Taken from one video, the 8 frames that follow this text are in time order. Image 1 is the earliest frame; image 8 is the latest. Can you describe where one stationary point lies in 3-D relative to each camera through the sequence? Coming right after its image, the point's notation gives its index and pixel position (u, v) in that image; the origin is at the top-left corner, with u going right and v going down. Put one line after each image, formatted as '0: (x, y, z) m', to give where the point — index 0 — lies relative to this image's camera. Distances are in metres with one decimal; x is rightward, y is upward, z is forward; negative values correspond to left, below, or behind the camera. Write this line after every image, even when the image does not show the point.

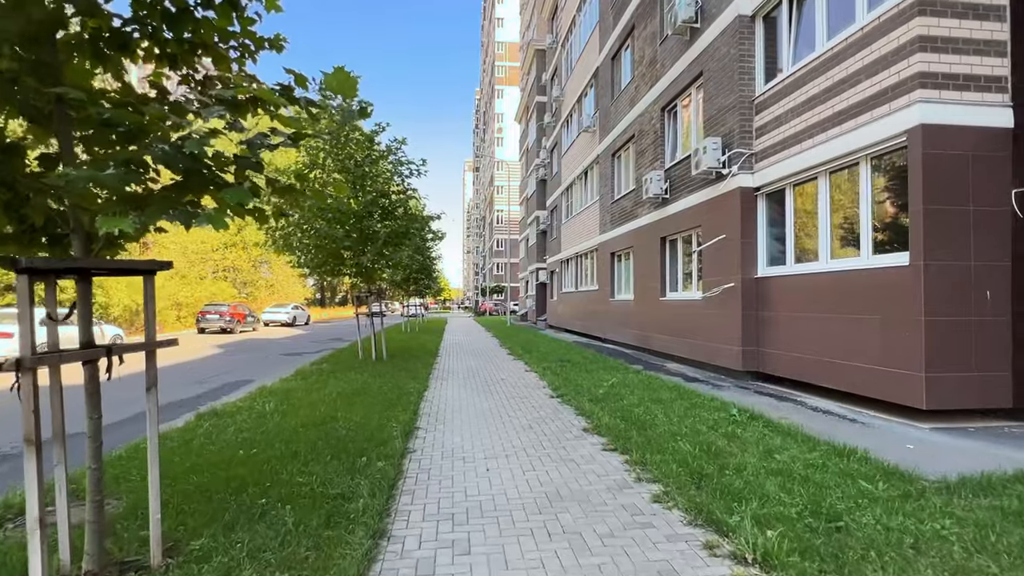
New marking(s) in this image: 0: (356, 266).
0: (-3.9, +0.5, +13.1) m
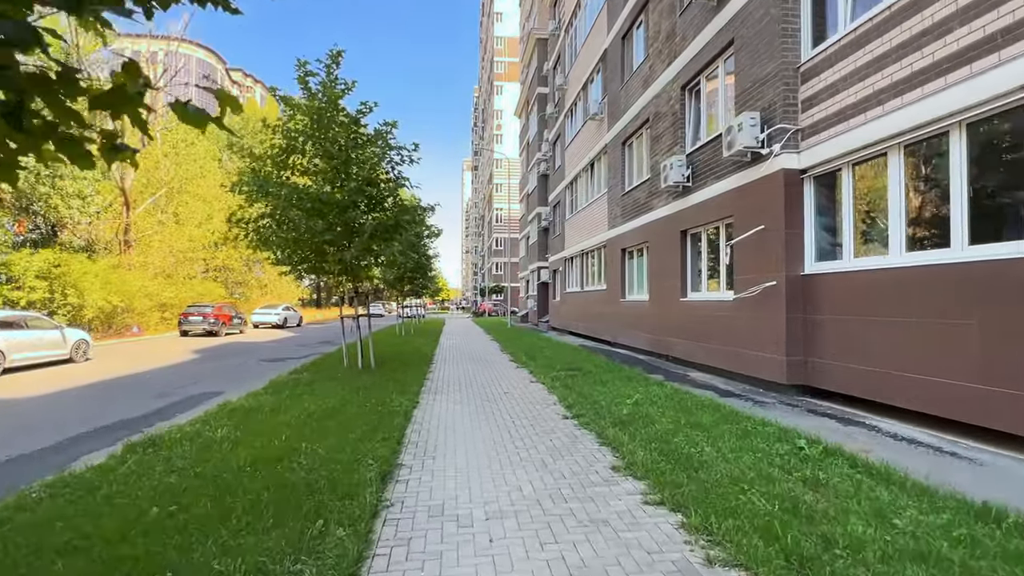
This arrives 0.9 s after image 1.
0: (-3.8, +0.5, +11.7) m
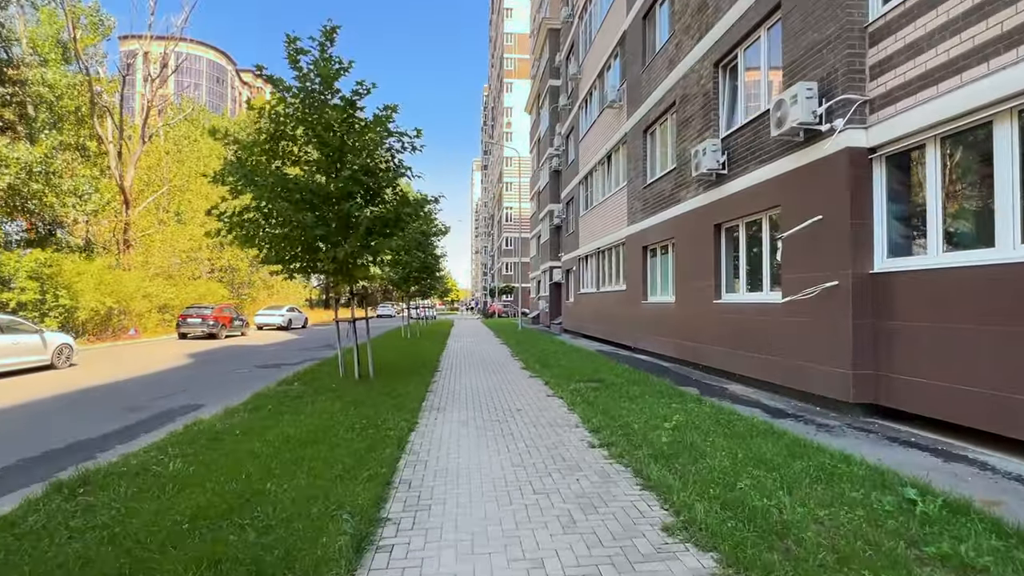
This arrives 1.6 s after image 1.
0: (-3.6, +0.5, +10.5) m
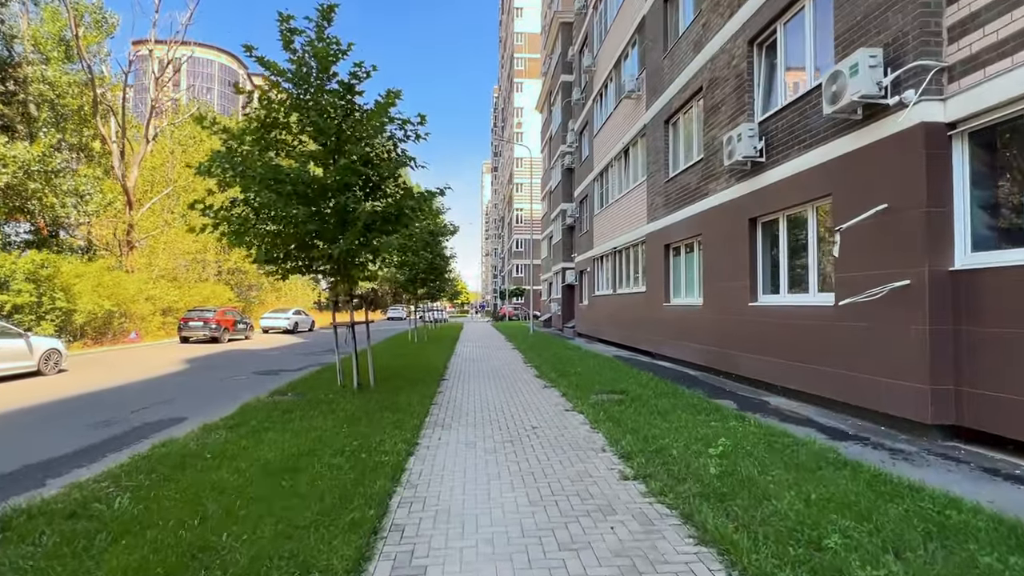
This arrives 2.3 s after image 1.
0: (-3.3, +0.5, +9.6) m
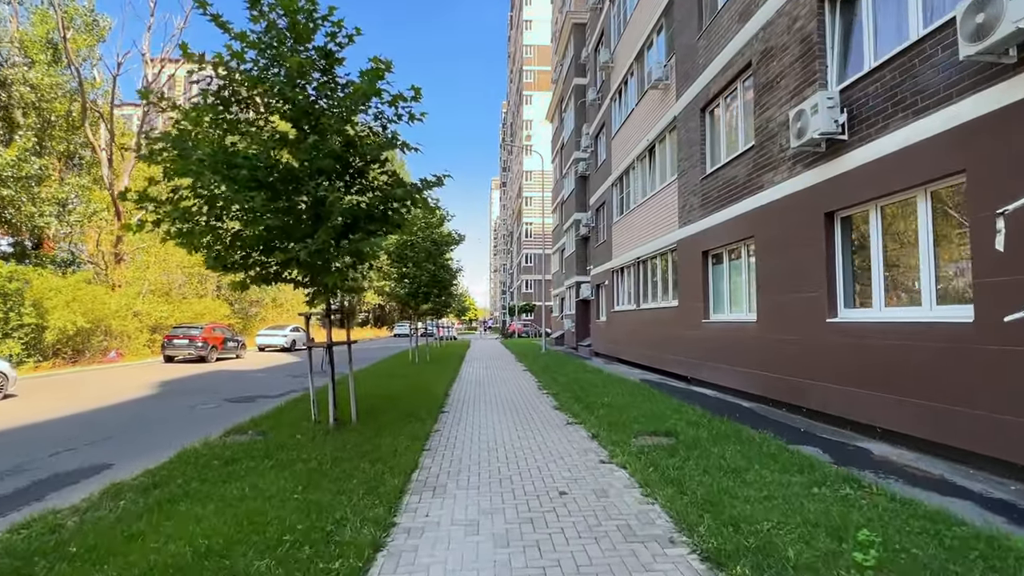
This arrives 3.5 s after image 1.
0: (-3.1, +0.3, +7.8) m
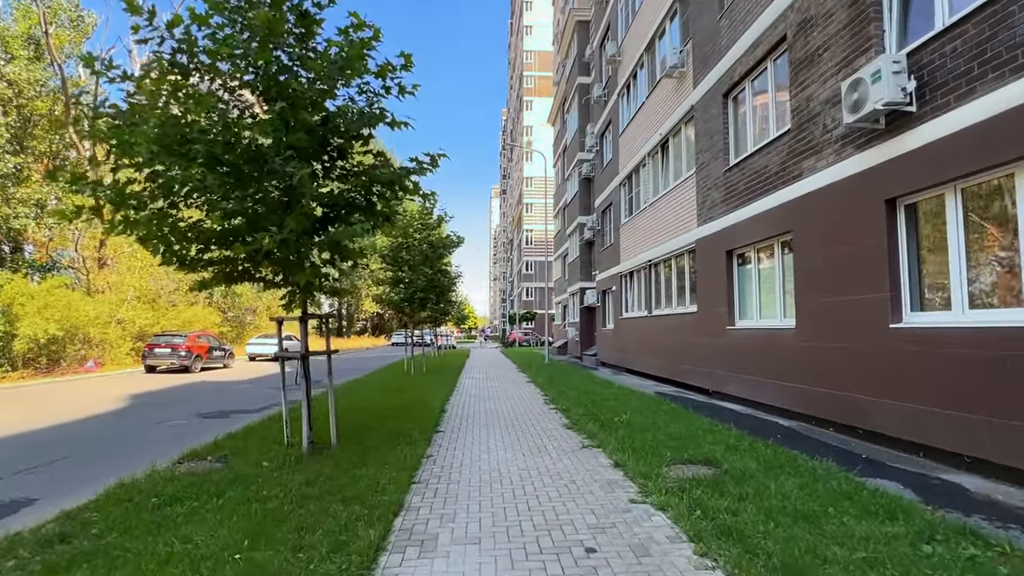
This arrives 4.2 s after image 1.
0: (-3.0, +0.3, +6.6) m
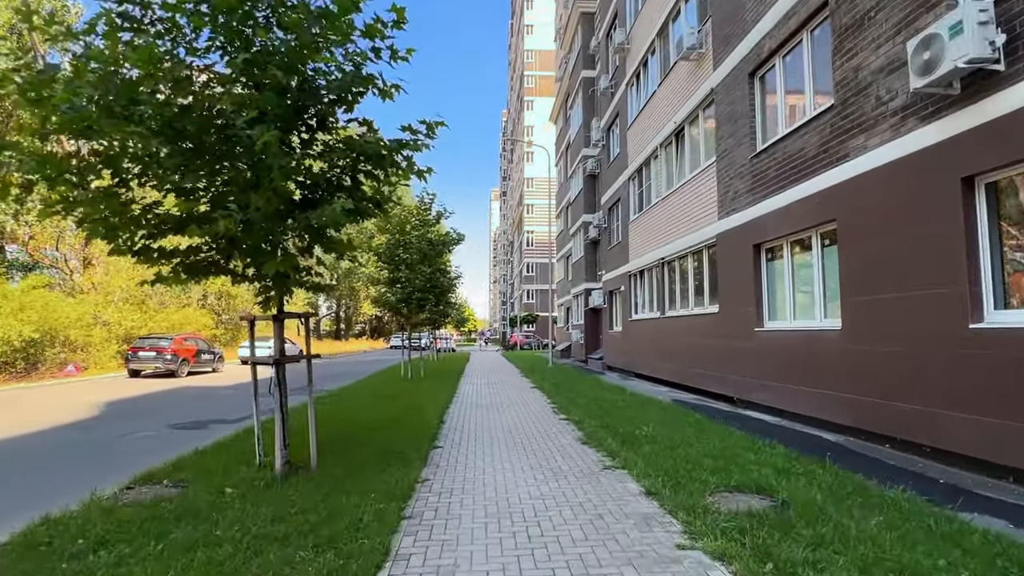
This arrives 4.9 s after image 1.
0: (-2.9, +0.4, +5.6) m
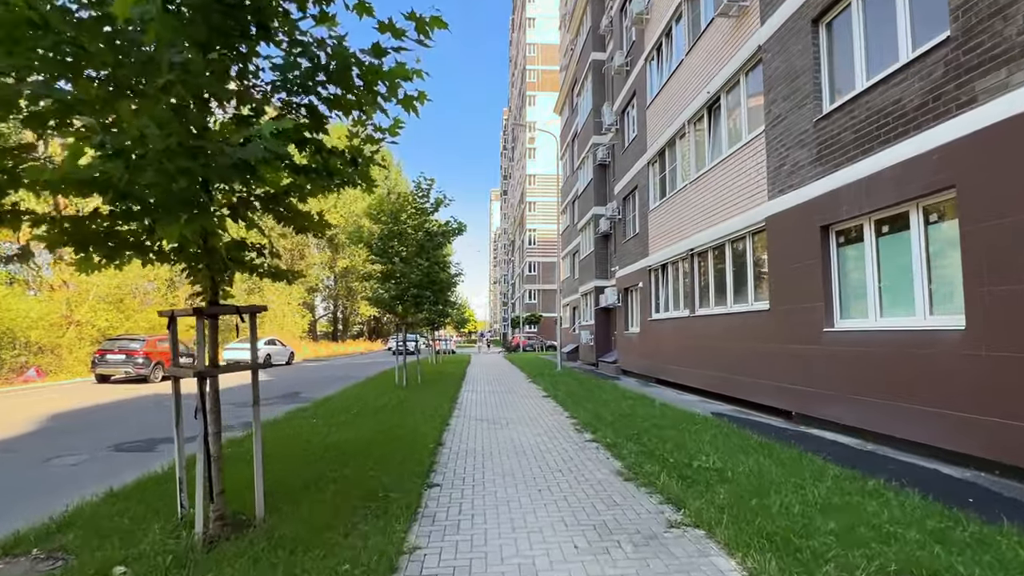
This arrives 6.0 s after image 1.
0: (-2.7, +0.5, +3.9) m
